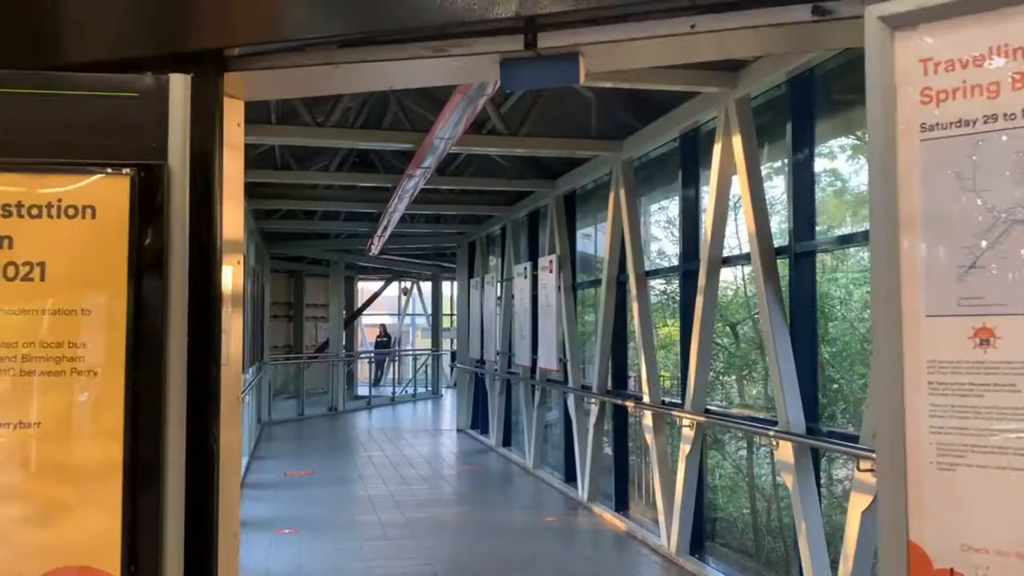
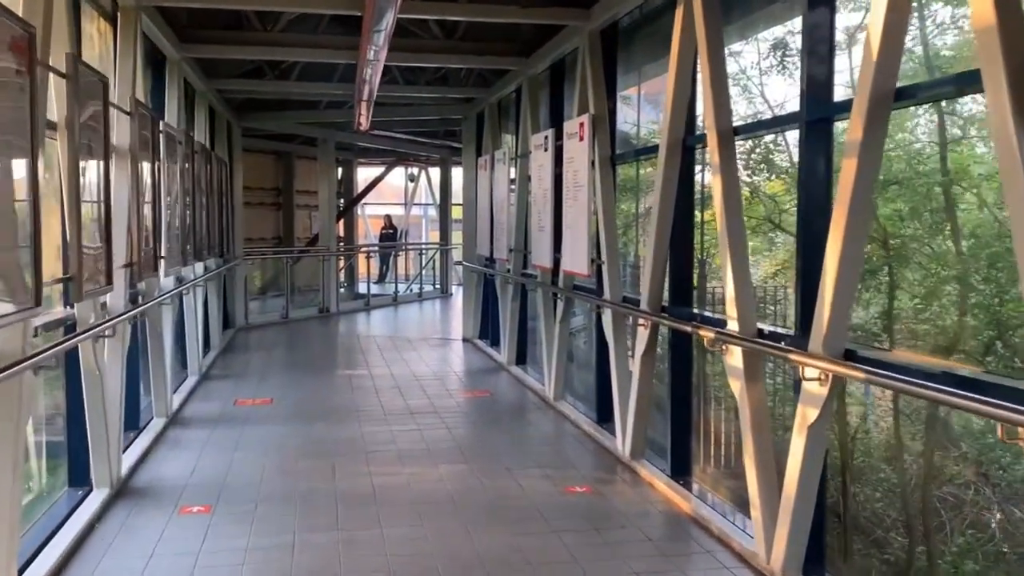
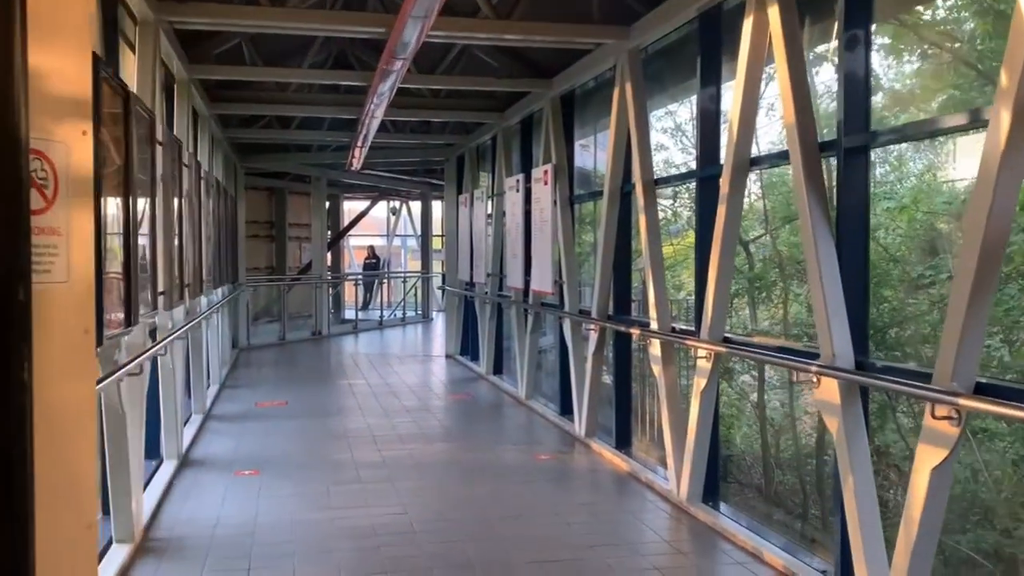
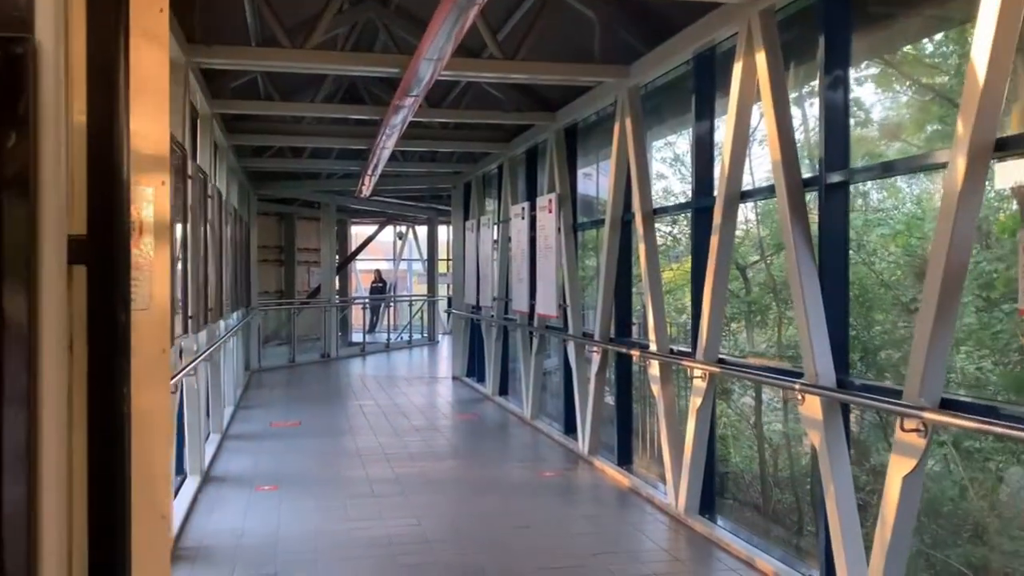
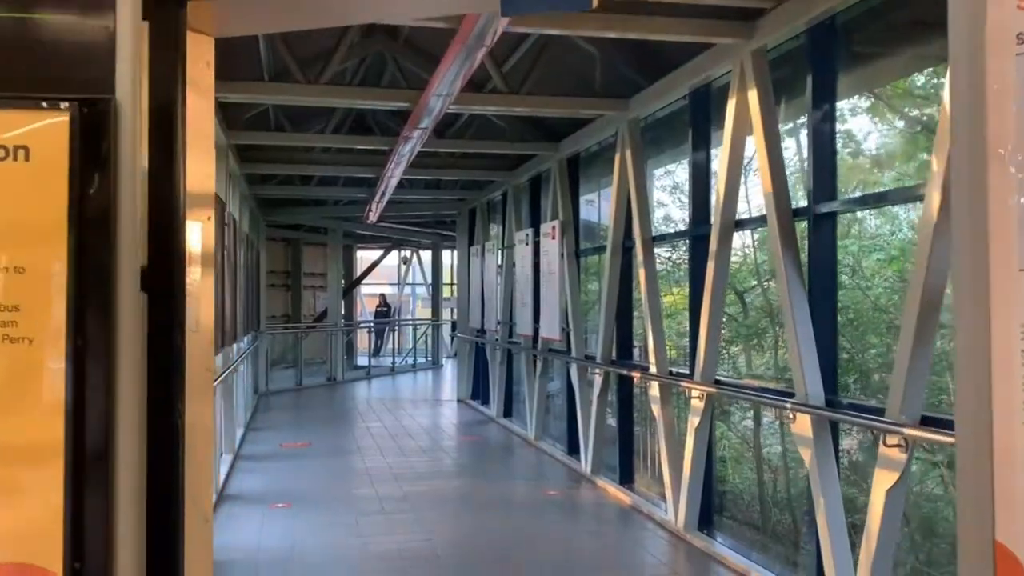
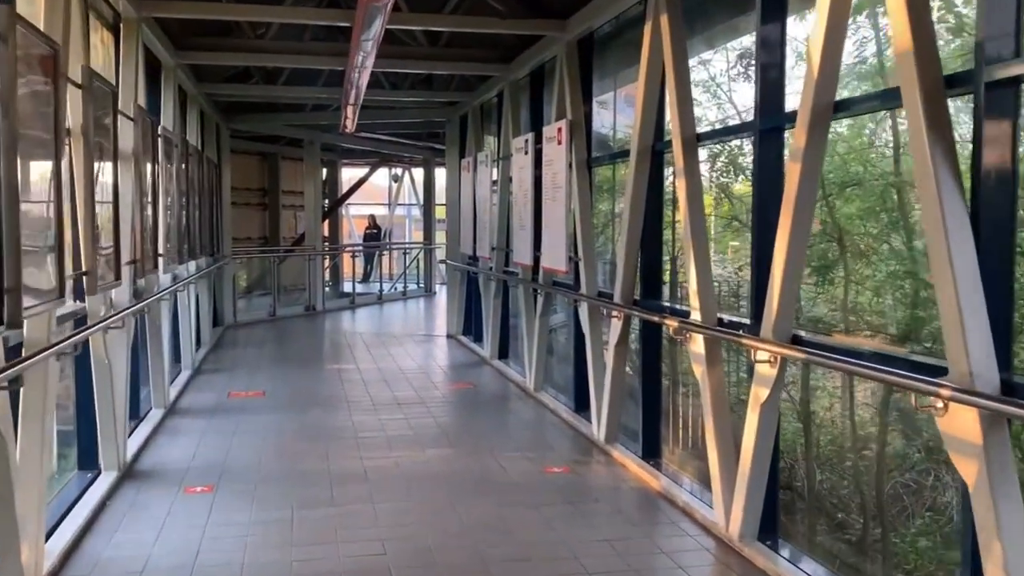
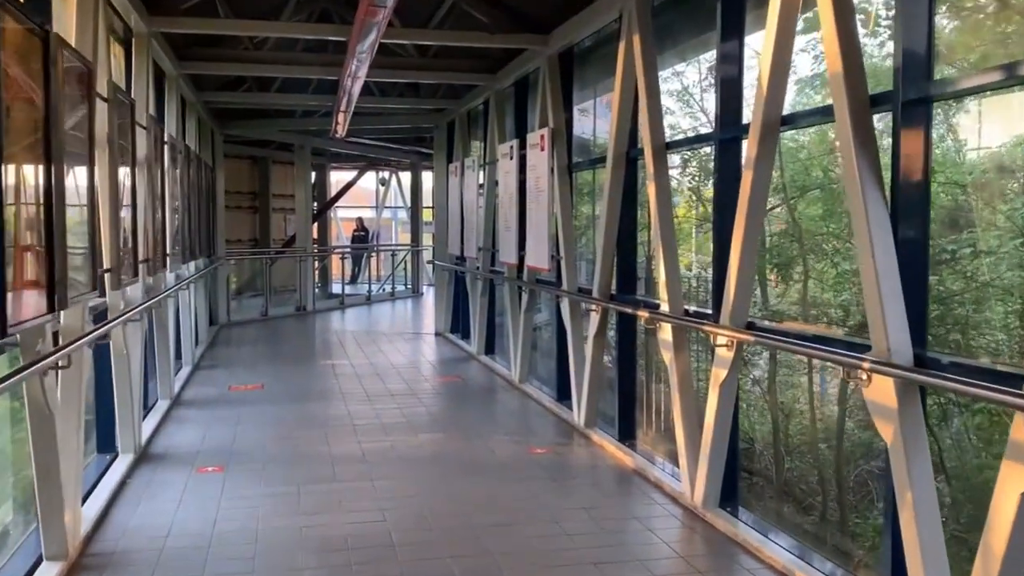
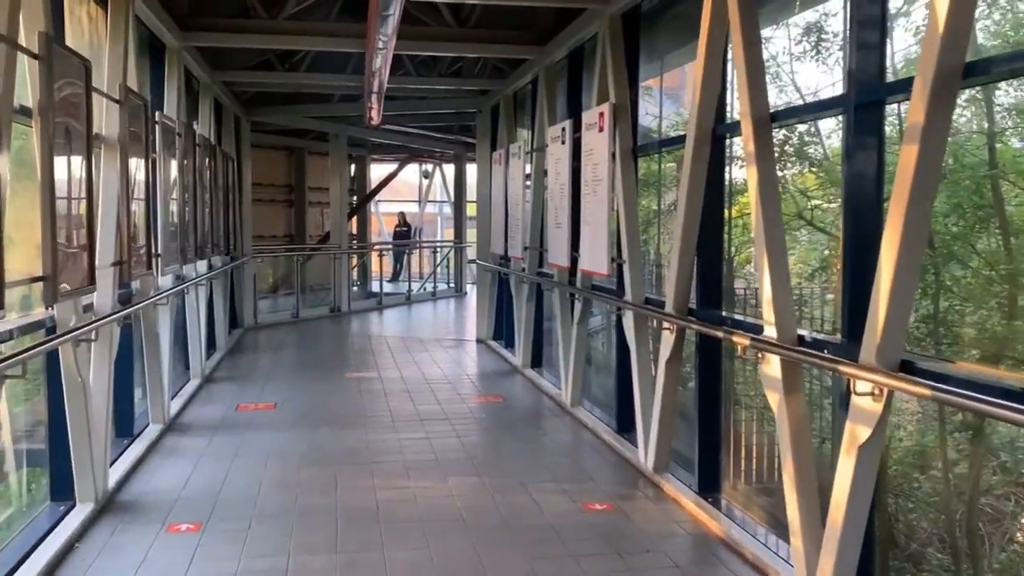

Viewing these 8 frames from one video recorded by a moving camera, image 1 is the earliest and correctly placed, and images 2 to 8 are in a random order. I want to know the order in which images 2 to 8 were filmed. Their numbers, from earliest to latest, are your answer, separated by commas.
5, 4, 3, 7, 6, 2, 8
